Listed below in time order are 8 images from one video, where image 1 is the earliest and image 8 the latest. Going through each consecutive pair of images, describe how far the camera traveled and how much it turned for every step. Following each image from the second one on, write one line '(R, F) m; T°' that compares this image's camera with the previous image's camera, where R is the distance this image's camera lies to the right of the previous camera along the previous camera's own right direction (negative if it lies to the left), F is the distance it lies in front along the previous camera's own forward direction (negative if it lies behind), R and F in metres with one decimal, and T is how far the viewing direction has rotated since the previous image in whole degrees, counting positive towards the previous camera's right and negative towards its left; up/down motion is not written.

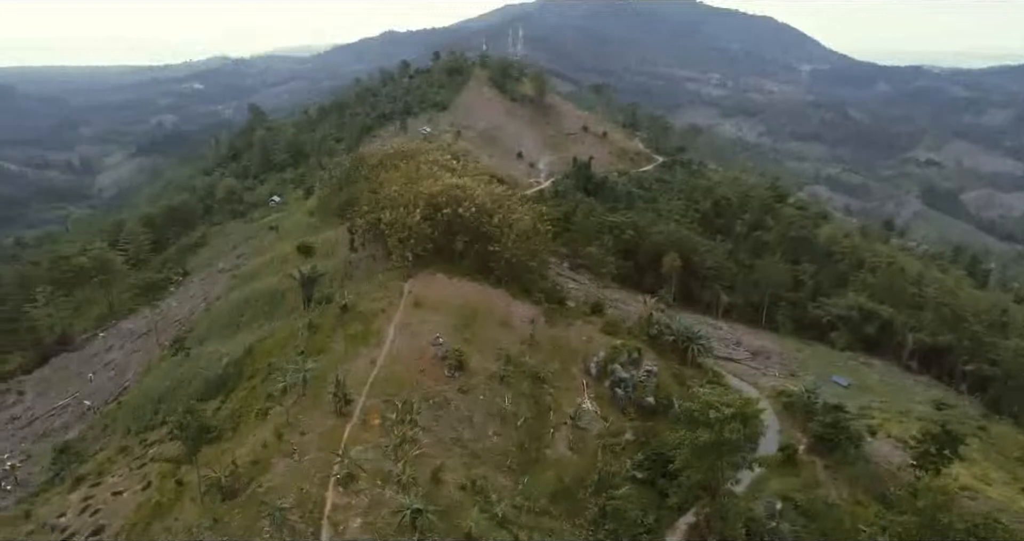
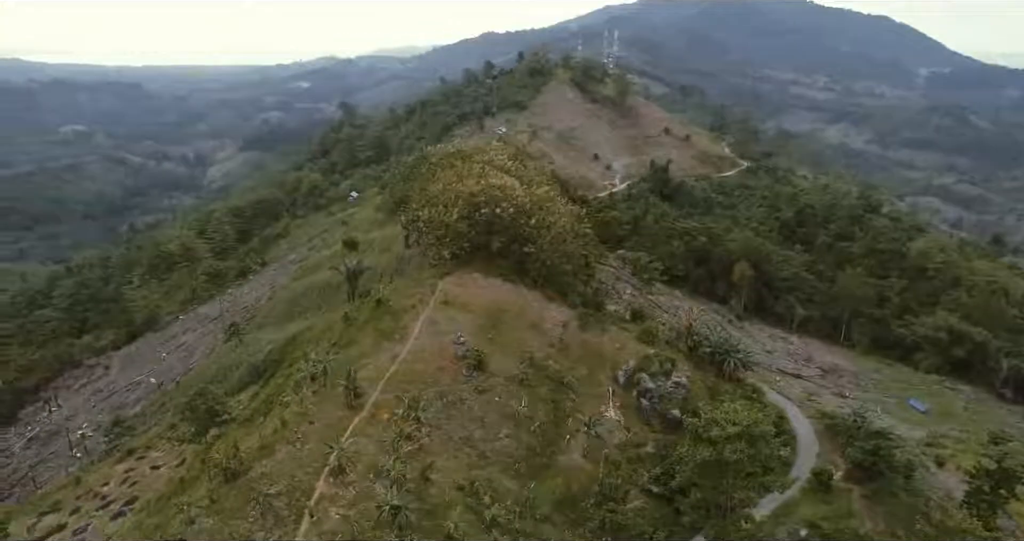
(+2.5, +0.4) m; -7°
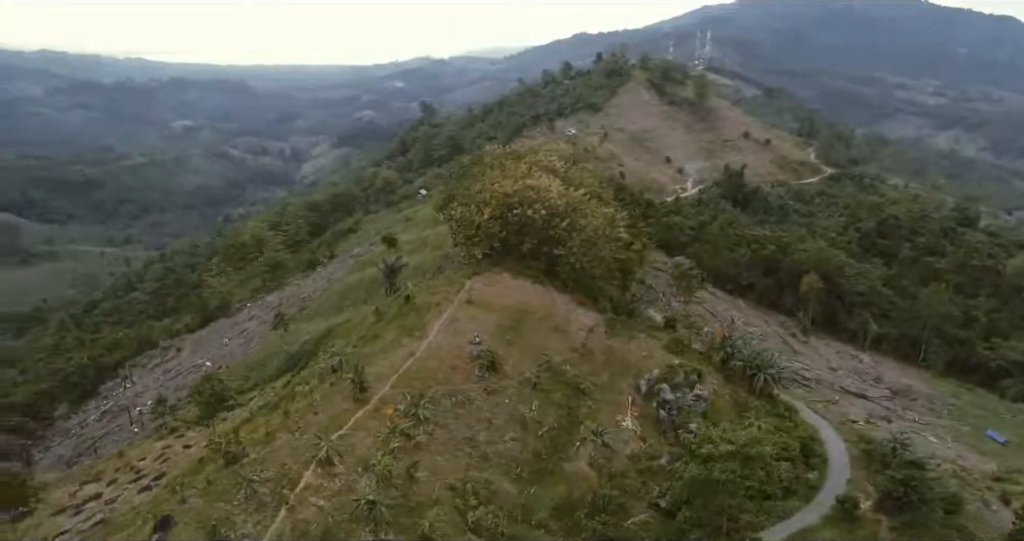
(+2.5, +0.4) m; -7°
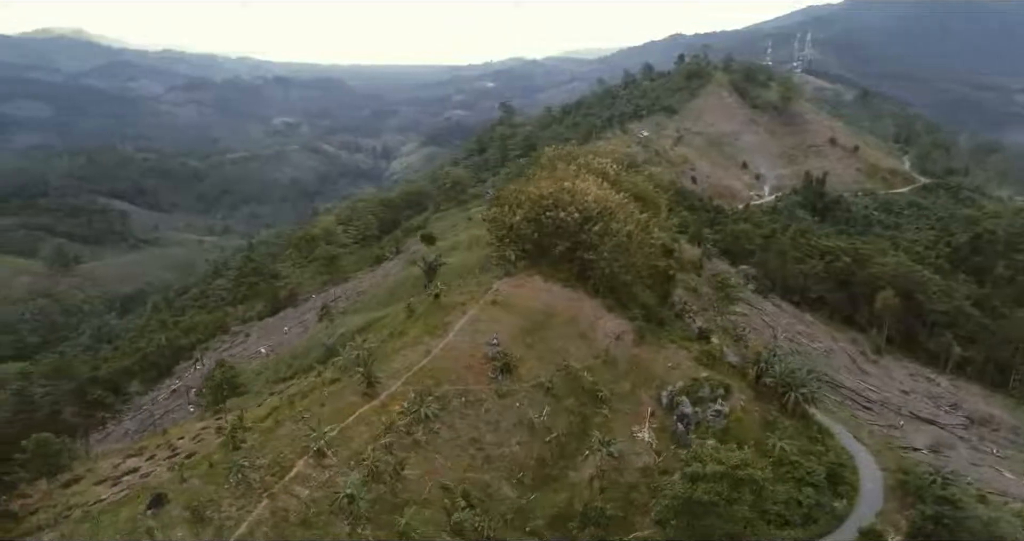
(+2.5, +0.4) m; -7°
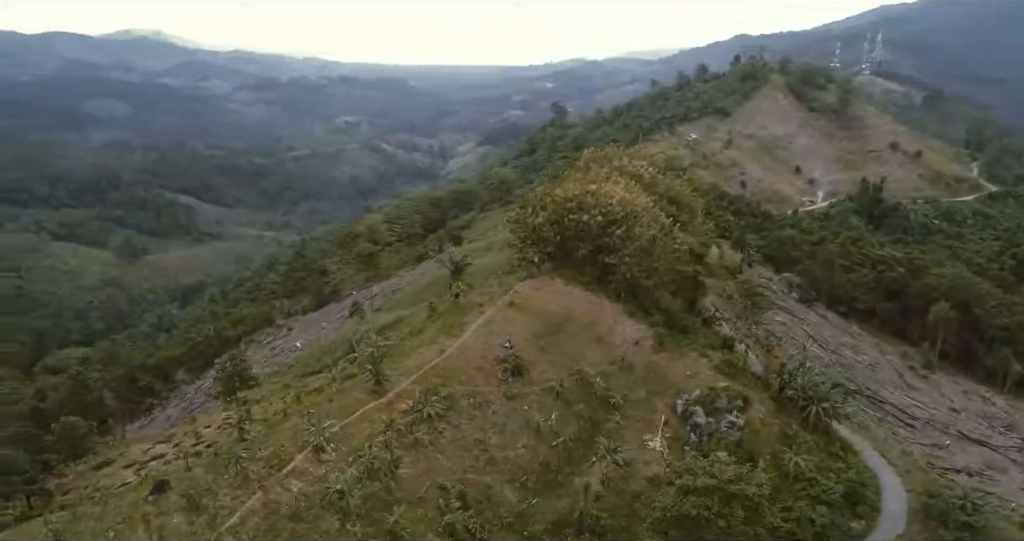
(+1.6, +0.2) m; -4°
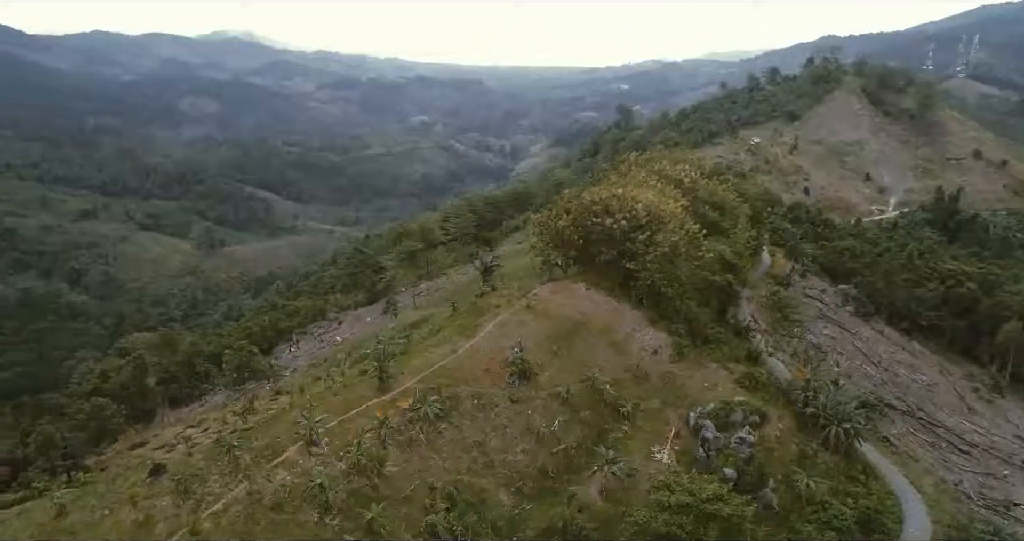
(+2.2, +0.3) m; -6°
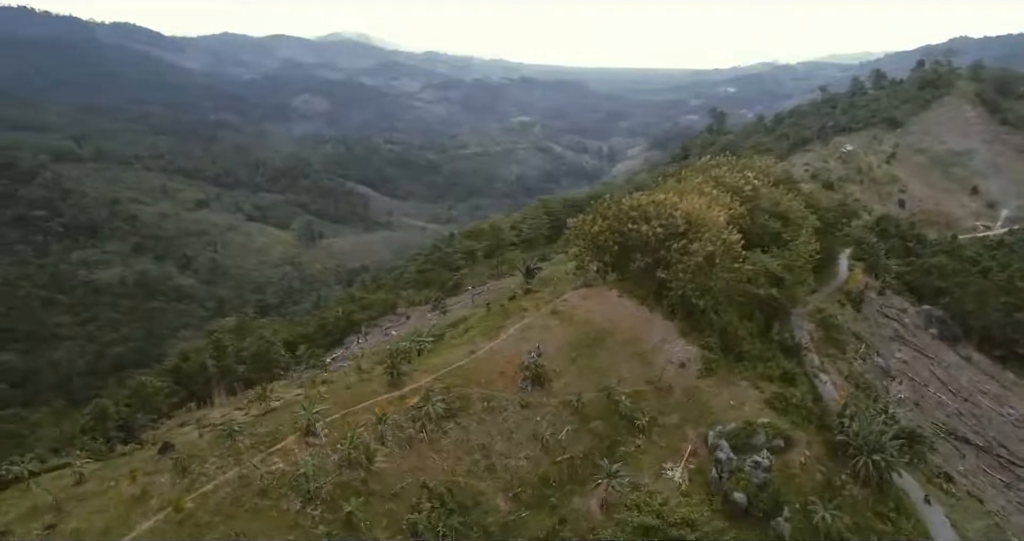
(+2.9, +0.4) m; -8°
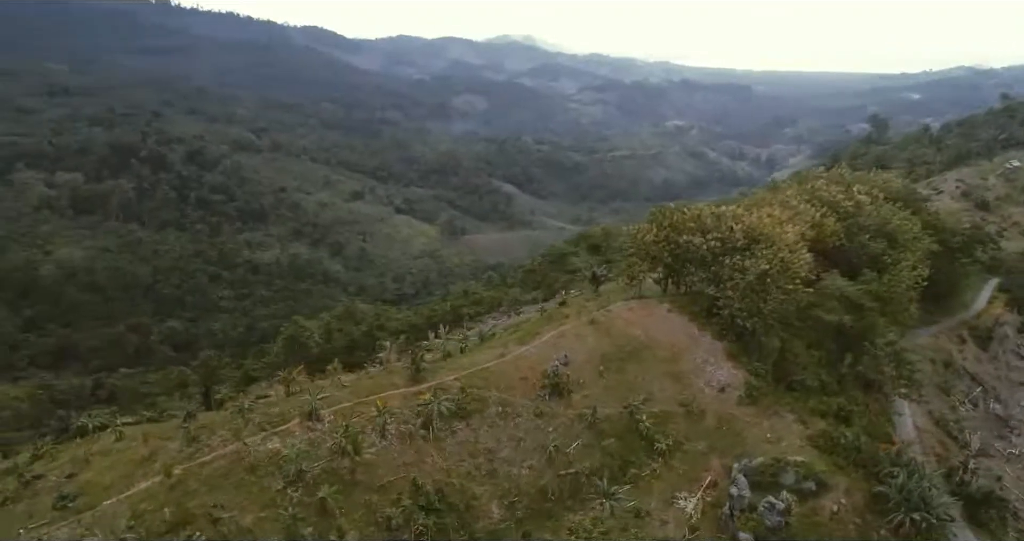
(+4.4, +0.8) m; -12°
